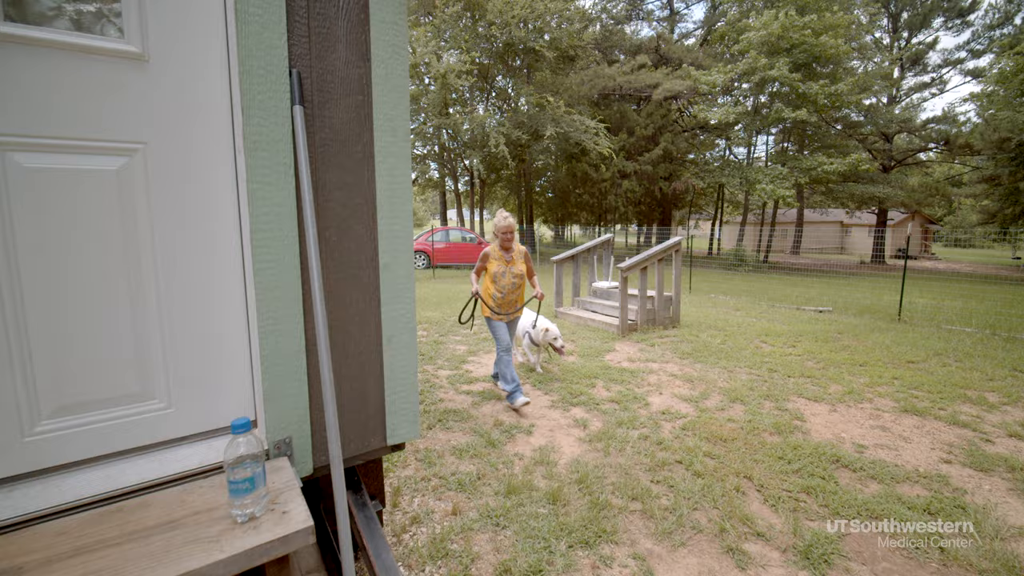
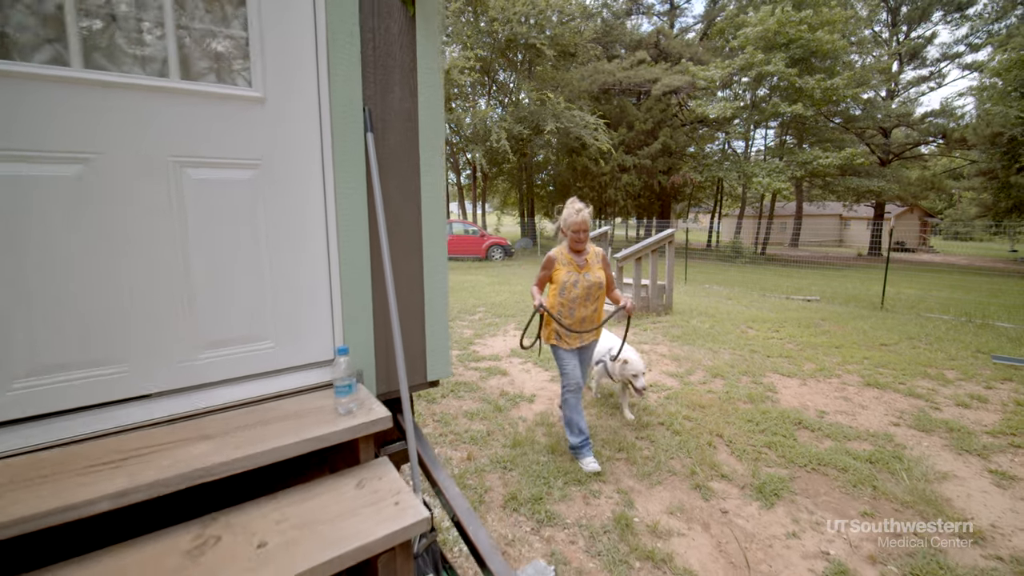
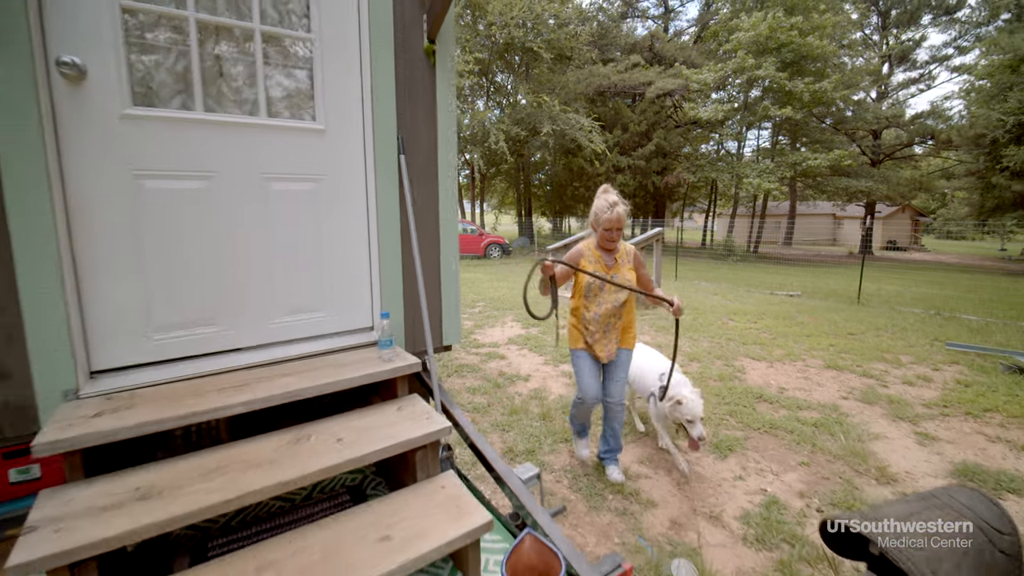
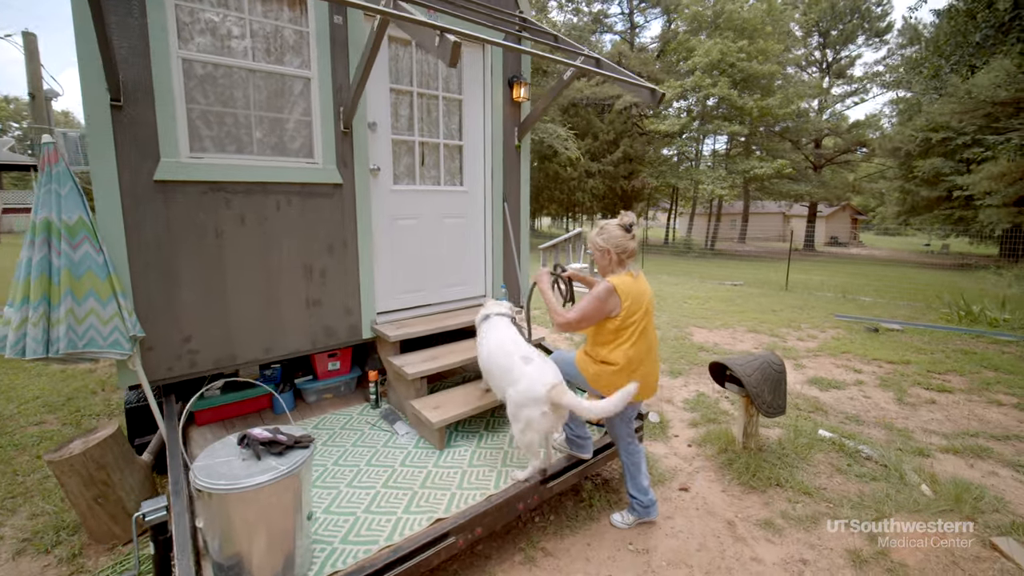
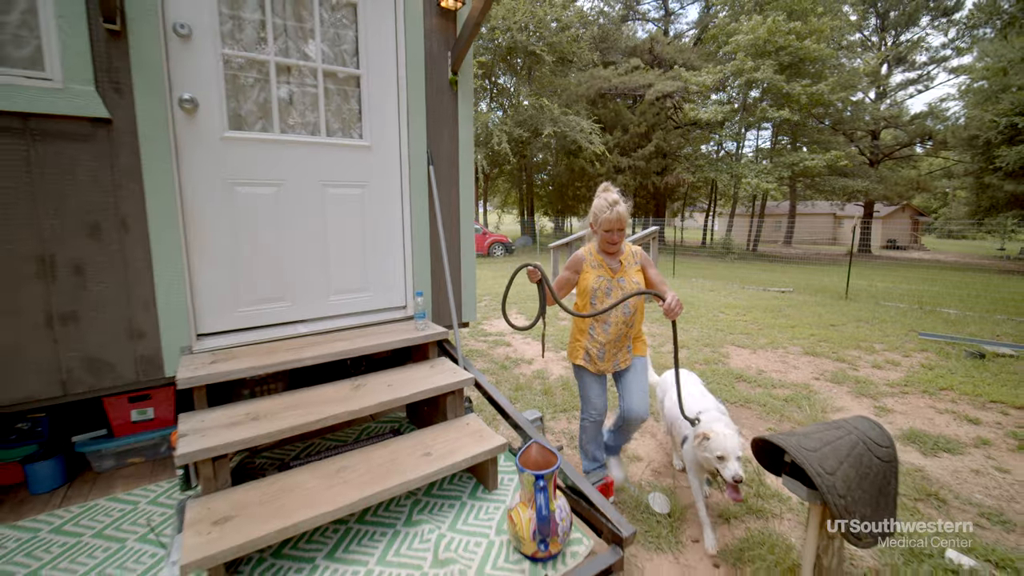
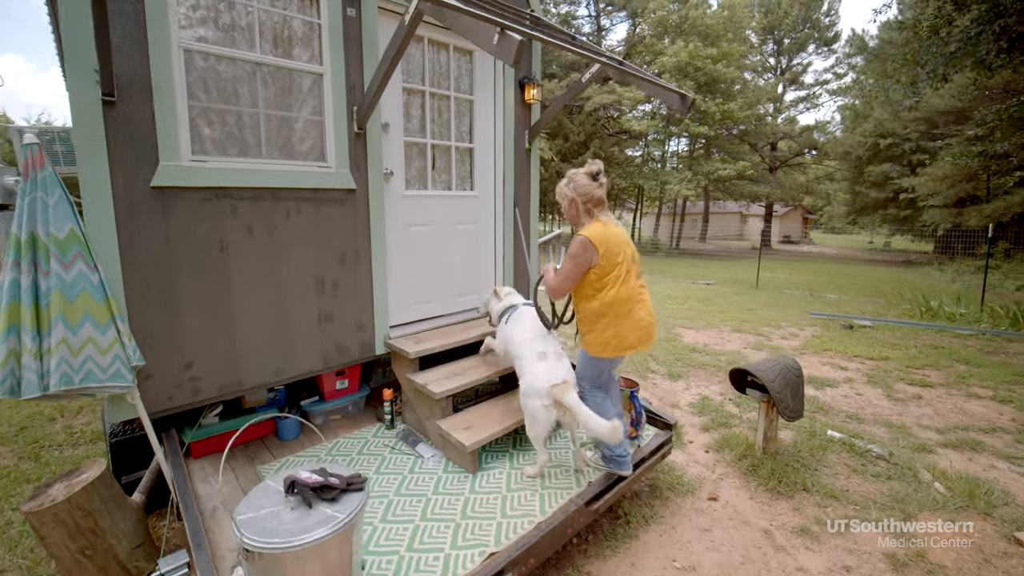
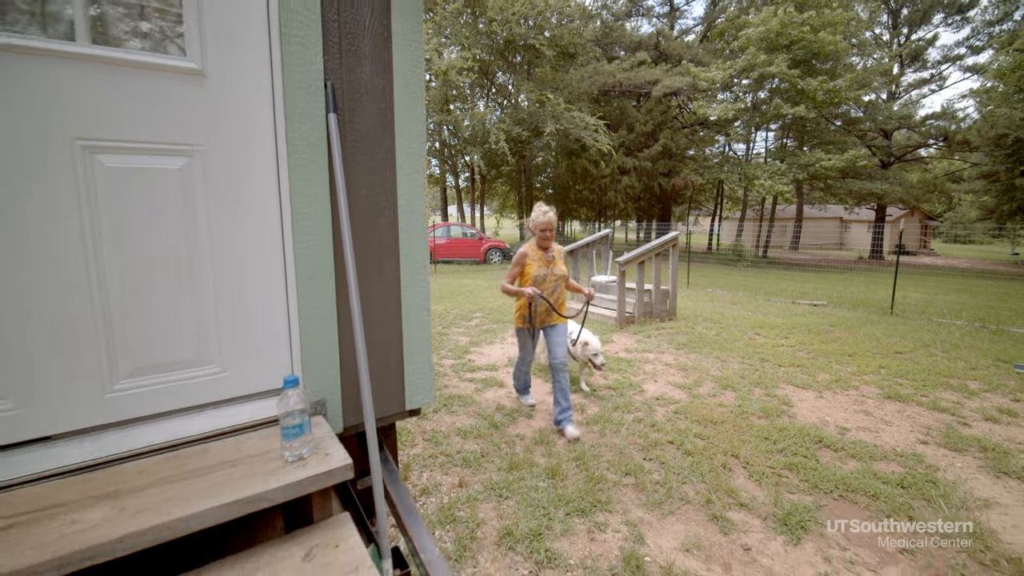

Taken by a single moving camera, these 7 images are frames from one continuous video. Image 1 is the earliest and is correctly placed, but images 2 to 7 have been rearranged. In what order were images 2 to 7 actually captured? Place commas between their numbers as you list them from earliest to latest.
7, 2, 3, 5, 4, 6
